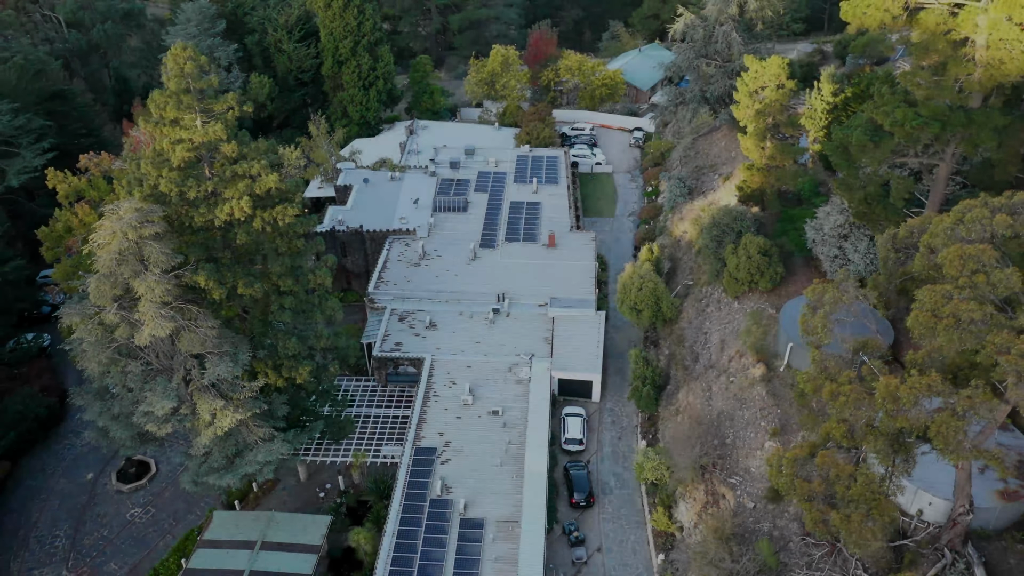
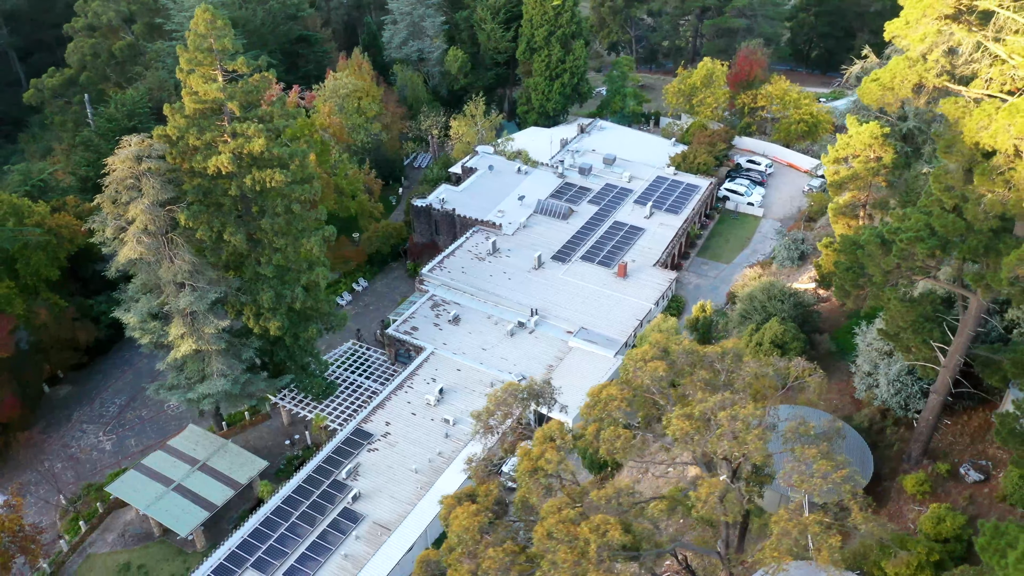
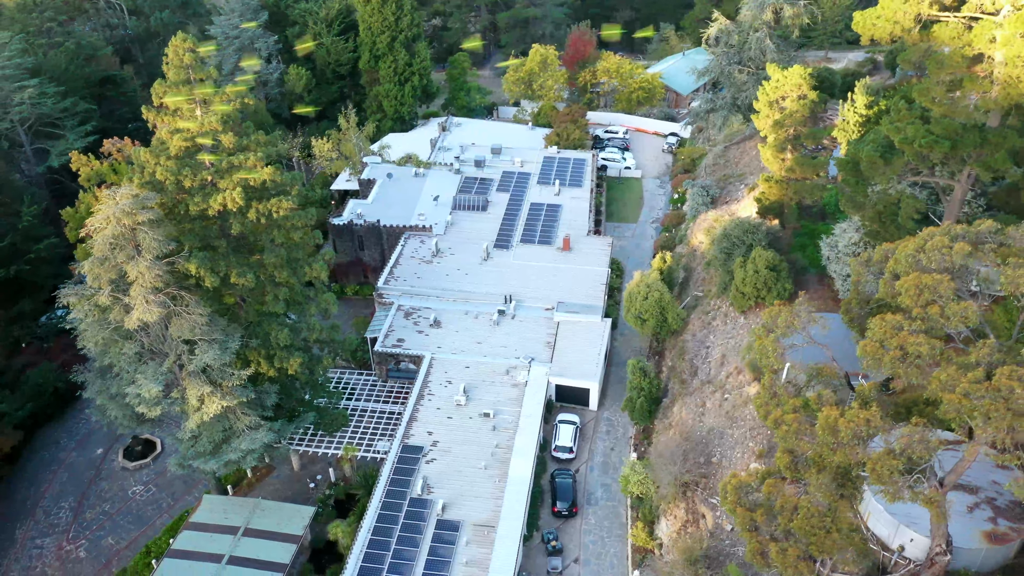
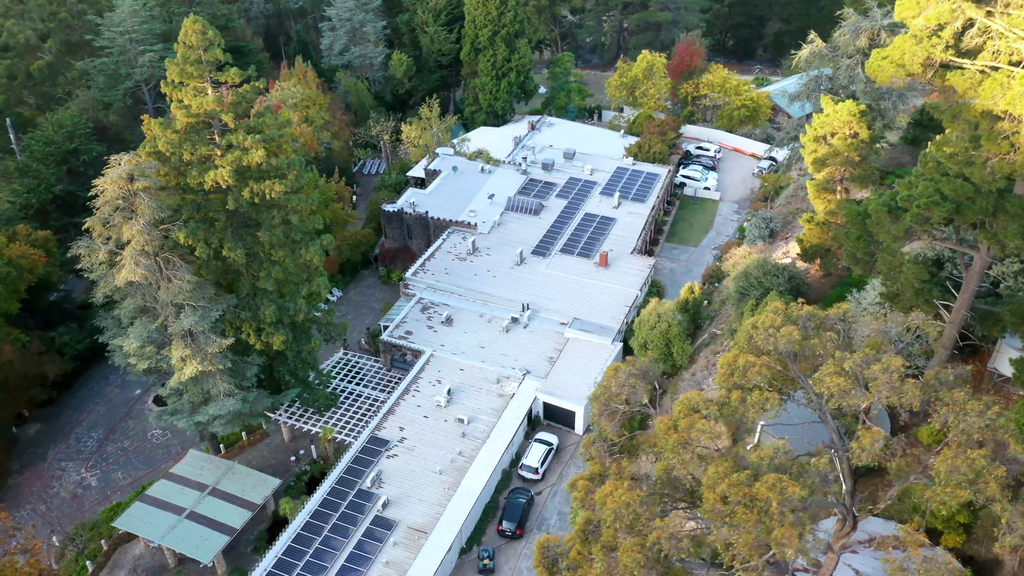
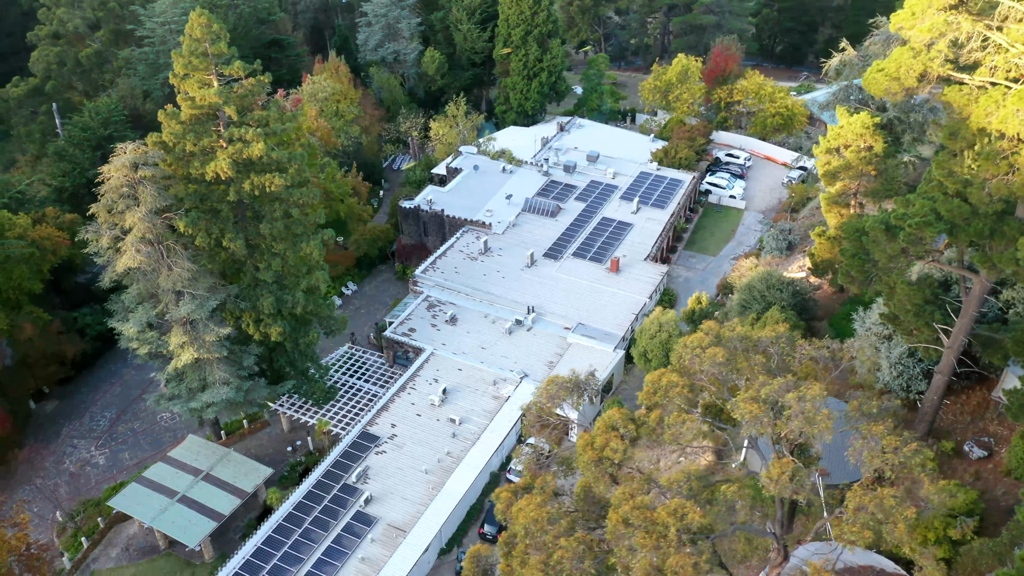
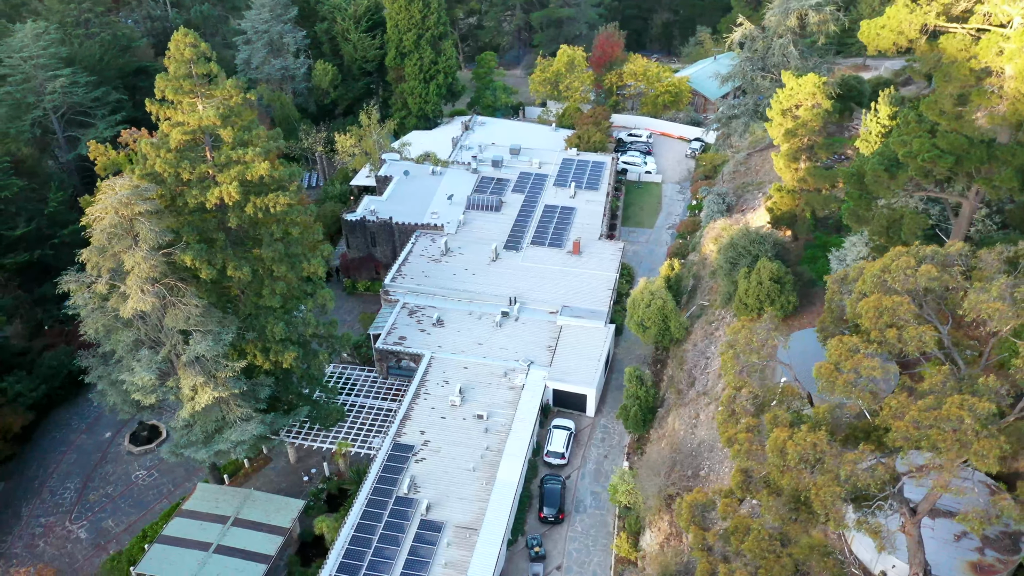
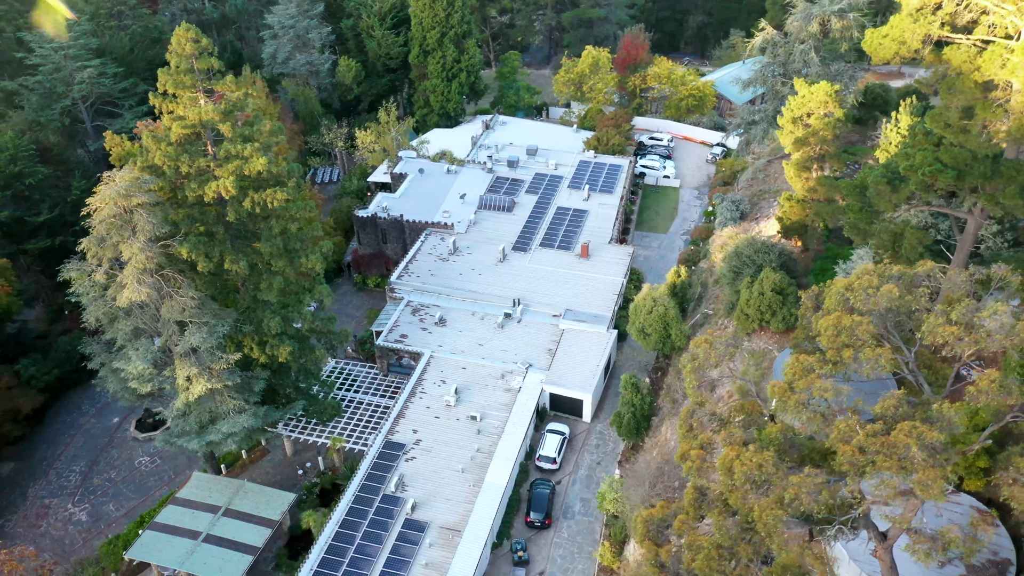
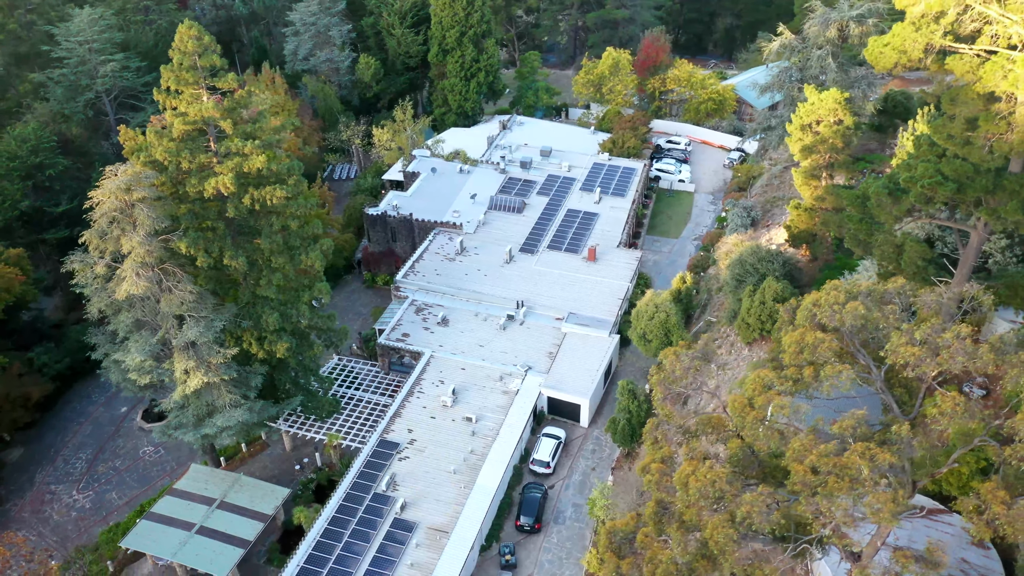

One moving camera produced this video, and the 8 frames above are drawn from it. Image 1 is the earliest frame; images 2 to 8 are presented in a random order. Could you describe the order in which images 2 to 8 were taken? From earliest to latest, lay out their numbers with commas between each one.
3, 6, 7, 8, 4, 5, 2
